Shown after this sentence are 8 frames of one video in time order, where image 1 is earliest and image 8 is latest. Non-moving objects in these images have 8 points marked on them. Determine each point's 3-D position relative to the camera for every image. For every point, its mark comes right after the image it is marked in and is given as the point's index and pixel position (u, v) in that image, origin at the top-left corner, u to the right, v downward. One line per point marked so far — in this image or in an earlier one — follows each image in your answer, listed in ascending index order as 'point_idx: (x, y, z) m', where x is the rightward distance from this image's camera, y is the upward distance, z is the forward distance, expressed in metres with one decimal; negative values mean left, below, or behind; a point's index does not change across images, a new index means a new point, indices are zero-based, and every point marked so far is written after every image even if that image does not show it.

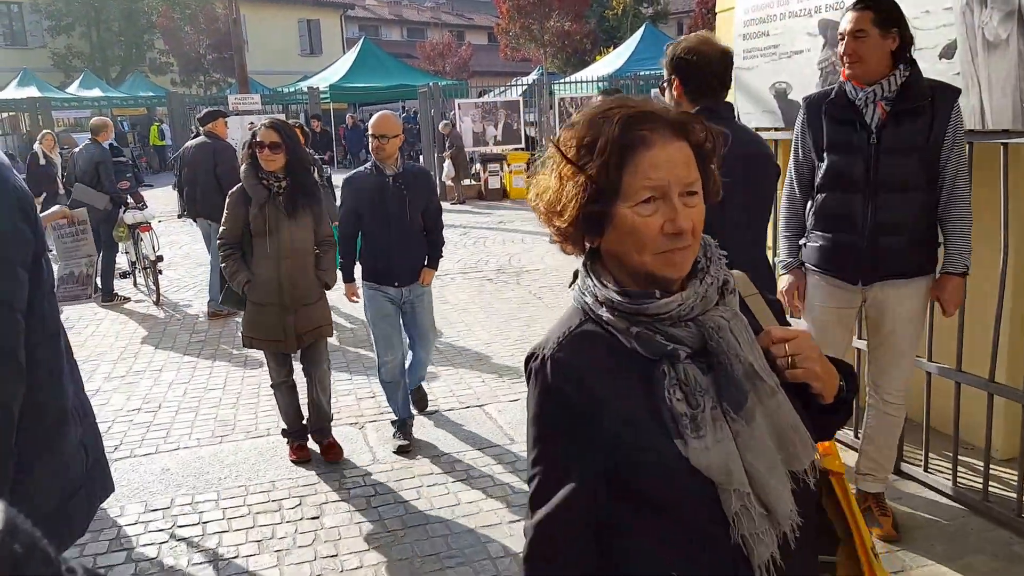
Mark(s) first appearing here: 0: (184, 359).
0: (-2.7, -0.6, +6.5) m
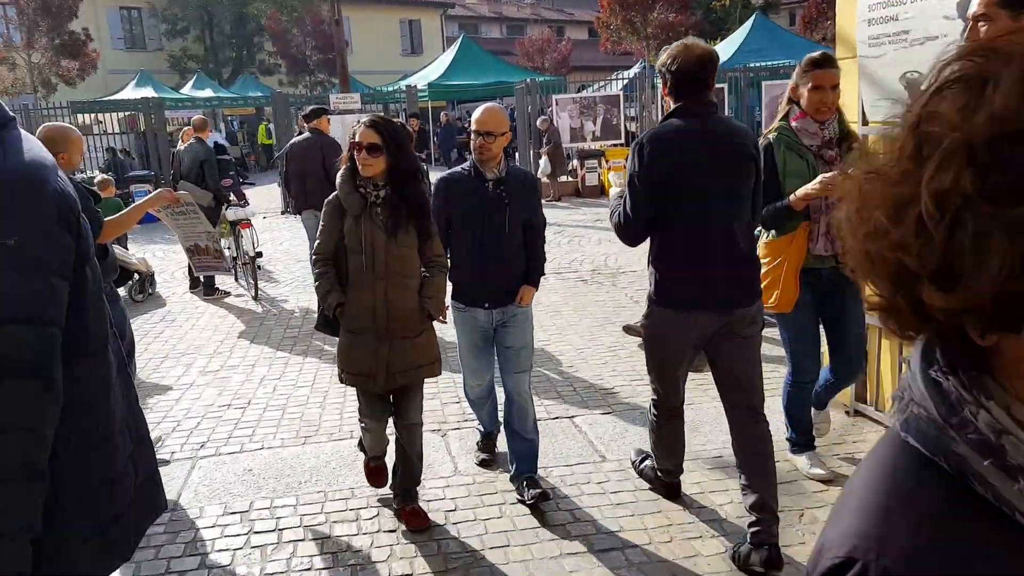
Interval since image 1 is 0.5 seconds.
0: (-1.9, -0.6, +6.5) m
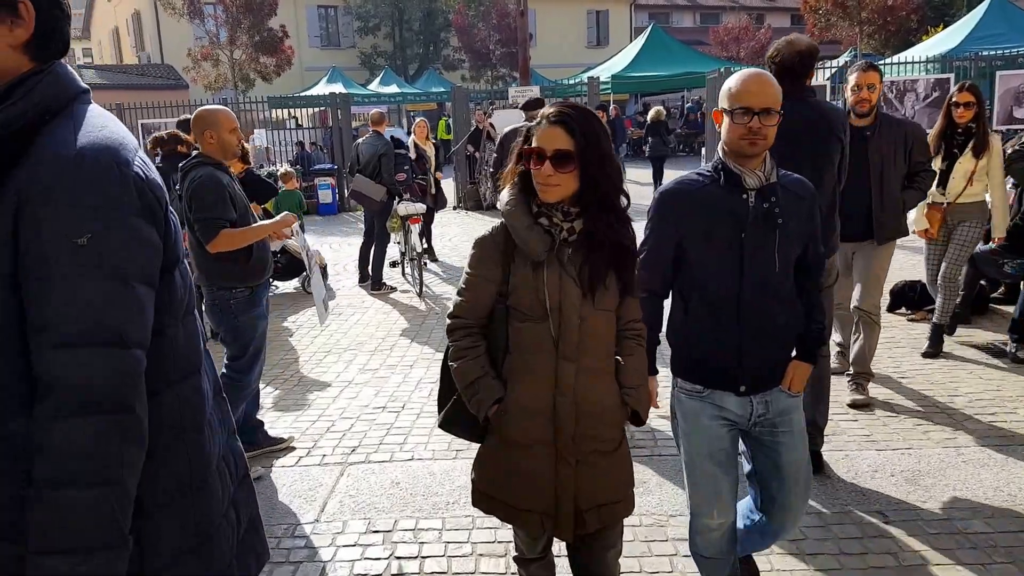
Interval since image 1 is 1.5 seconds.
0: (-0.6, -0.5, +6.3) m
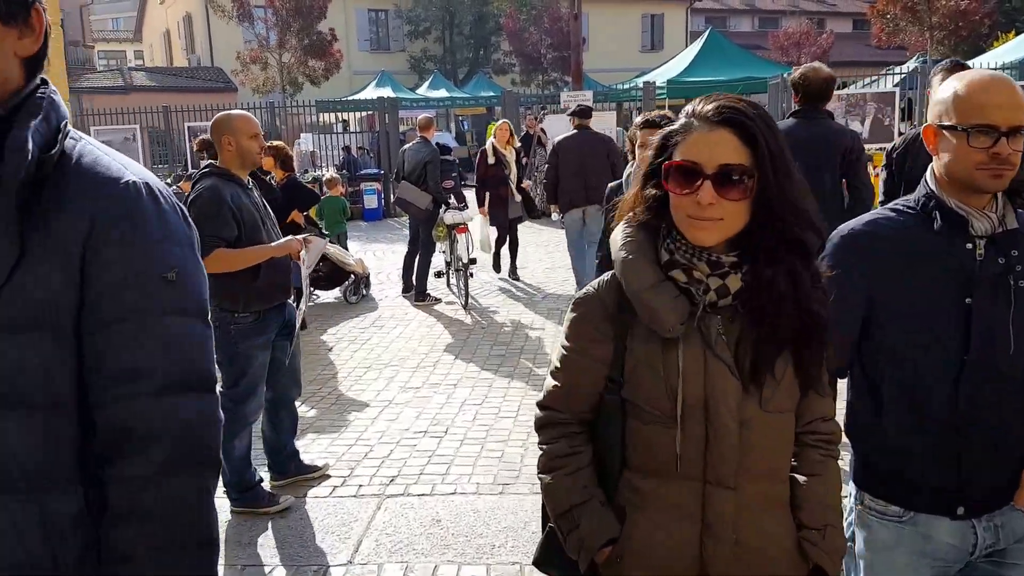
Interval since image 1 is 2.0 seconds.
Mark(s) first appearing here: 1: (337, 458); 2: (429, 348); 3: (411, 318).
0: (-0.2, -0.6, +5.9) m
1: (-1.0, -0.9, +4.4) m
2: (-0.7, -0.5, +6.6) m
3: (-1.0, -0.3, +7.7) m
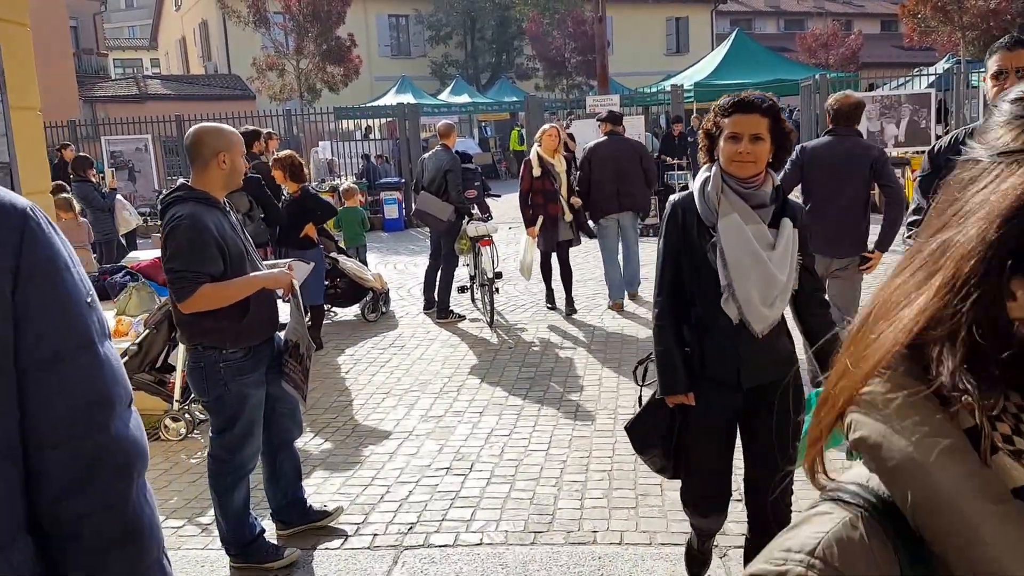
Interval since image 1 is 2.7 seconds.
0: (0.0, -0.8, +5.5) m
1: (-0.8, -1.0, +4.0) m
2: (-0.5, -0.6, +6.1) m
3: (-0.7, -0.4, +7.2) m
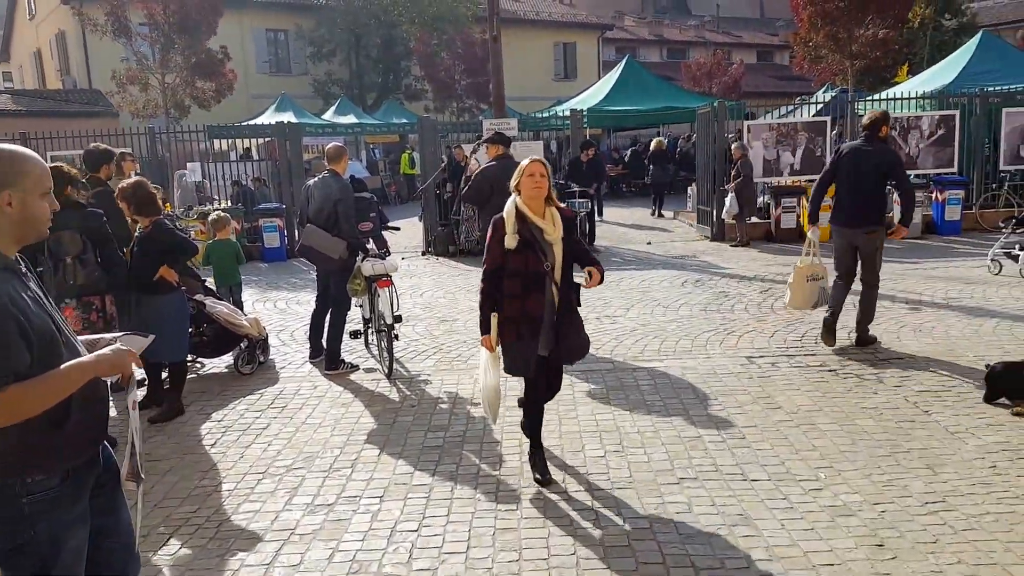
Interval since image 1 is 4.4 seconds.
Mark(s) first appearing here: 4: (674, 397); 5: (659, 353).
0: (-0.6, -1.1, +4.6) m
1: (-1.1, -1.3, +3.0) m
2: (-1.1, -1.0, +5.2) m
3: (-1.5, -0.8, +6.3) m
4: (+1.2, -0.8, +5.8) m
5: (+1.3, -0.6, +7.3) m
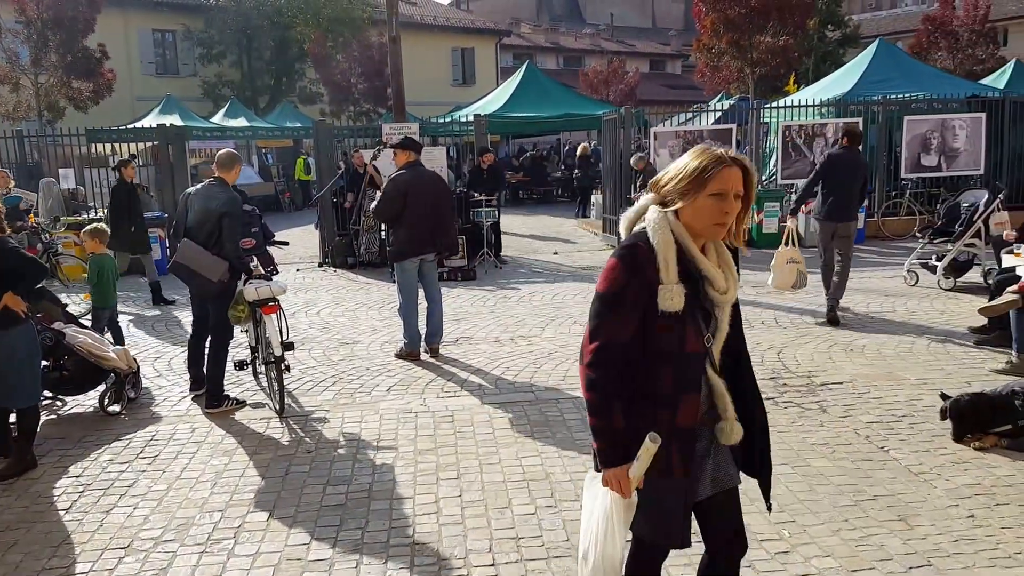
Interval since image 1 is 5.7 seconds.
0: (-1.0, -1.3, +3.8) m
1: (-1.3, -1.5, +2.2) m
2: (-1.5, -1.2, +4.4) m
3: (-2.1, -1.0, +5.4) m
4: (+0.6, -0.9, +5.2) m
5: (+0.6, -0.8, +6.7) m
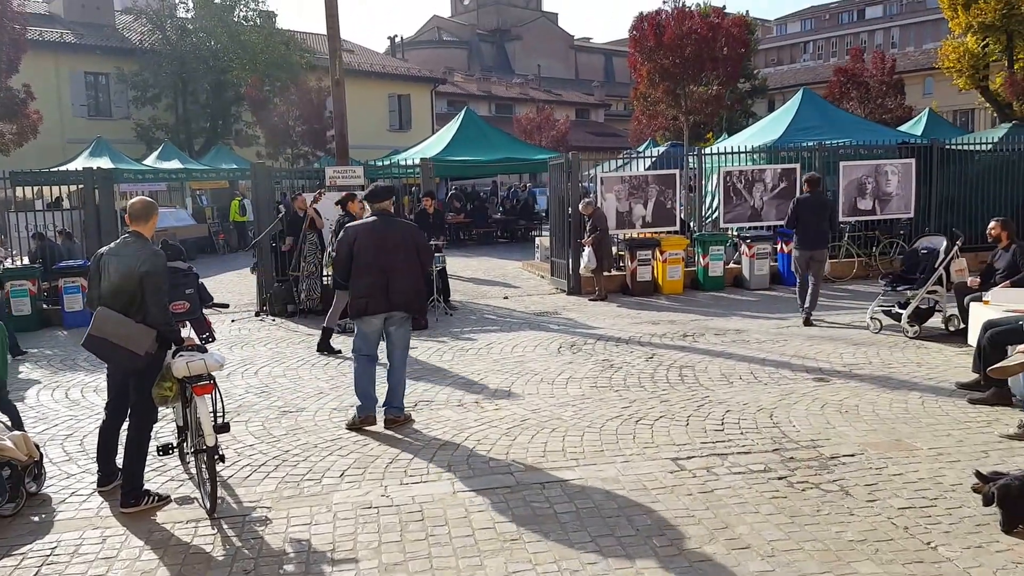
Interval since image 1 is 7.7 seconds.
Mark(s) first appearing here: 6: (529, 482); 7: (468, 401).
0: (-0.9, -1.6, +2.9) m
1: (-1.2, -1.8, +1.2) m
2: (-1.5, -1.5, +3.4) m
3: (-2.1, -1.5, +4.4) m
4: (+0.5, -1.3, +4.4) m
5: (+0.4, -1.2, +5.9) m
6: (+0.1, -1.3, +5.4) m
7: (-0.4, -1.2, +8.3) m
